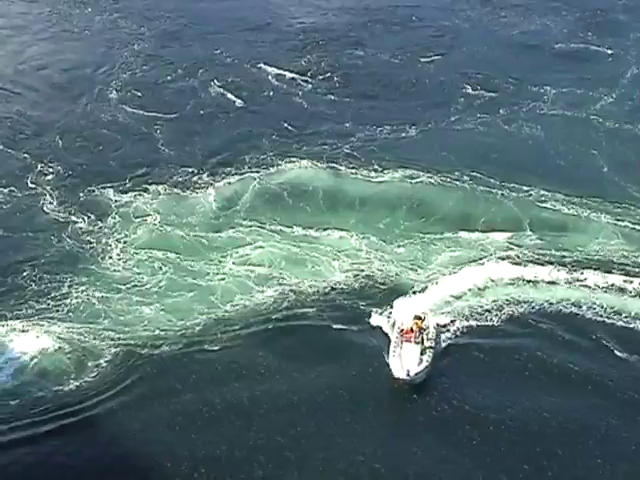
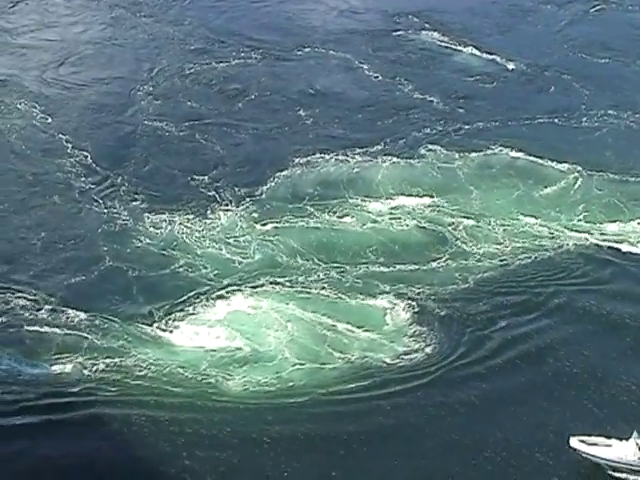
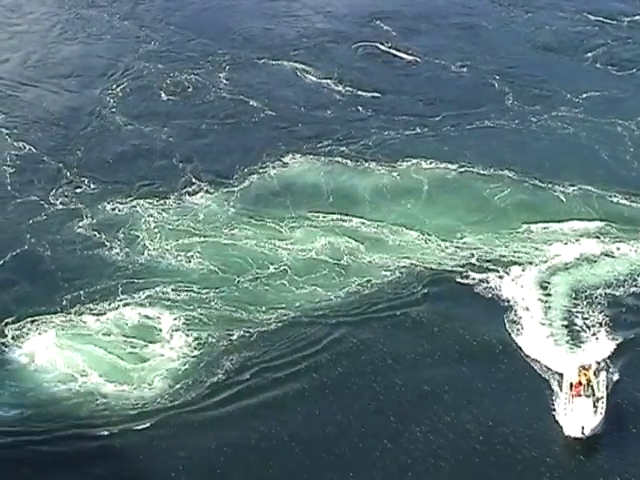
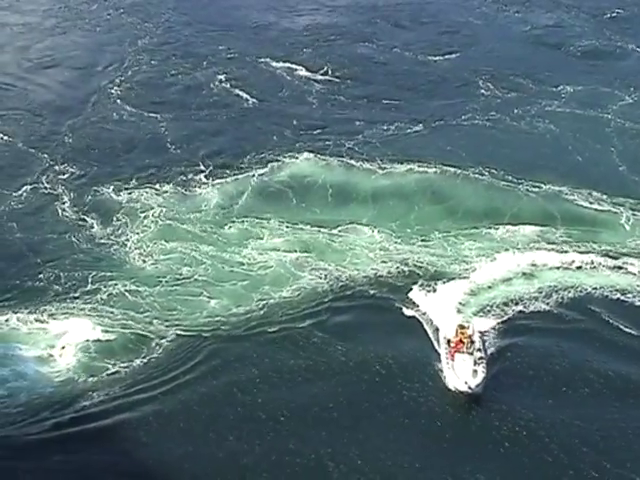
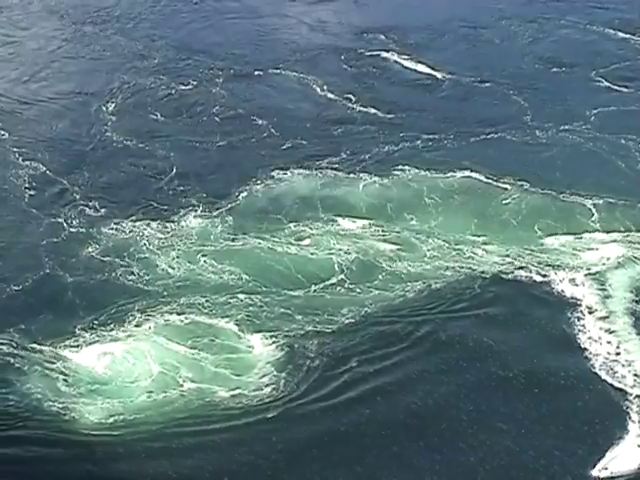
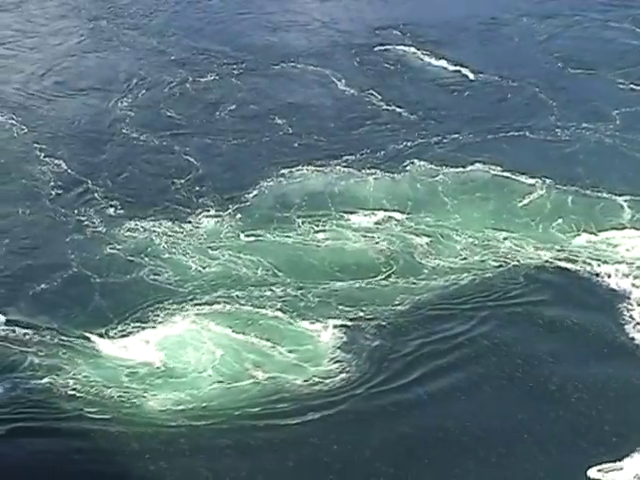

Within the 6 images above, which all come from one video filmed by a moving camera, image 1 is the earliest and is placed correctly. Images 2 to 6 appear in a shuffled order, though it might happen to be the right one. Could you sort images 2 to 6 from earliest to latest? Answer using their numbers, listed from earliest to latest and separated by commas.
4, 3, 5, 6, 2
